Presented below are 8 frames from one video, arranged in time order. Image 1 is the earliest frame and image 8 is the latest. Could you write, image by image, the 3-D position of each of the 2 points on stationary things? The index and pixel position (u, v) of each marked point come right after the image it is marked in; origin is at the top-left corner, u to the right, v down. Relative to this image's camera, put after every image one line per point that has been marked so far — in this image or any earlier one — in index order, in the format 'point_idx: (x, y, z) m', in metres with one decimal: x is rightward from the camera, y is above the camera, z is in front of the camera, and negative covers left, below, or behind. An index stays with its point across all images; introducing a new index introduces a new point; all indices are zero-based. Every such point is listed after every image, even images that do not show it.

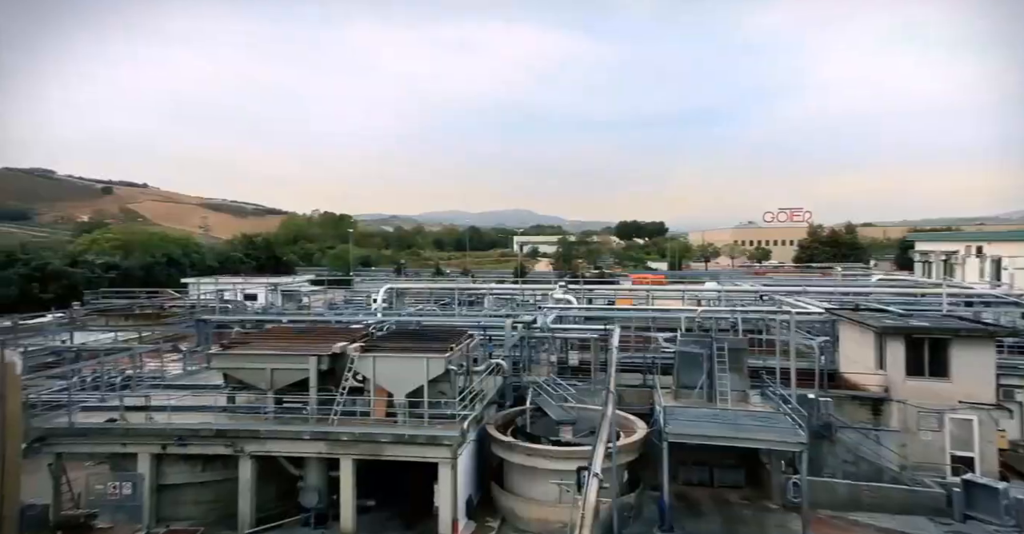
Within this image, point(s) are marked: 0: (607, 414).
0: (+1.2, -2.0, +8.7) m
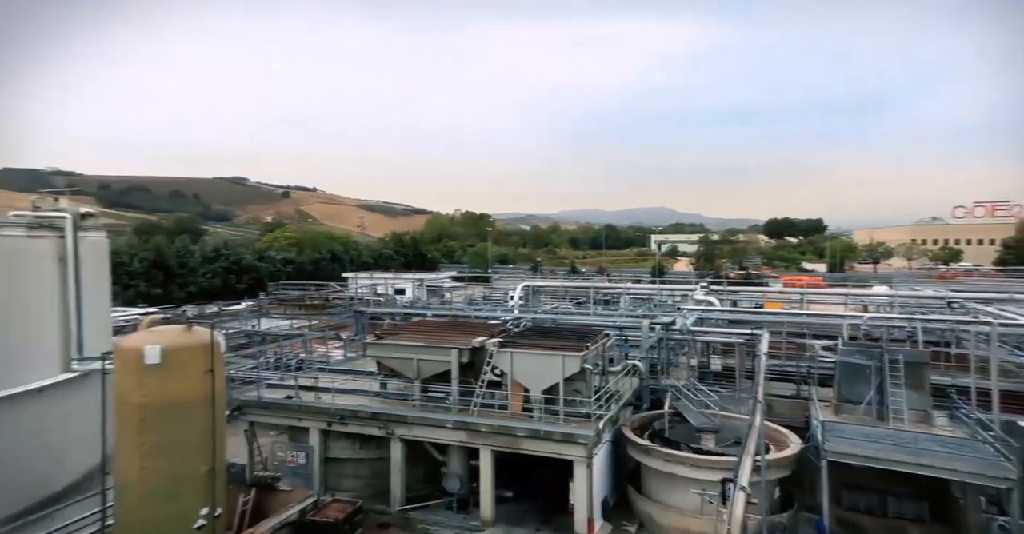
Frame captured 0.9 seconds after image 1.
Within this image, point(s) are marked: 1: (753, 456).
0: (+3.0, -2.0, +8.1) m
1: (+2.6, -2.0, +6.9) m
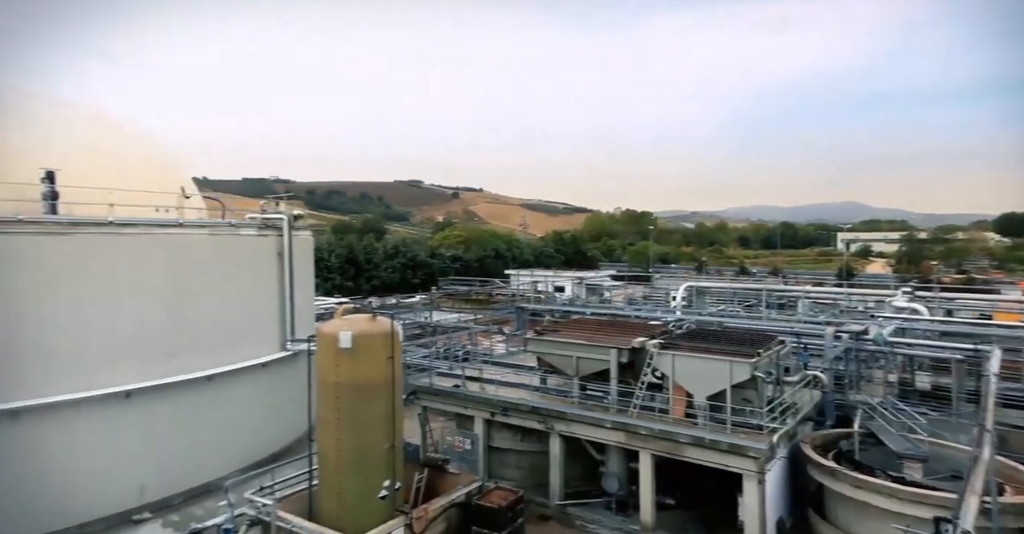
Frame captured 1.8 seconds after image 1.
0: (+4.9, -2.0, +6.6) m
1: (+4.2, -2.0, +5.6) m
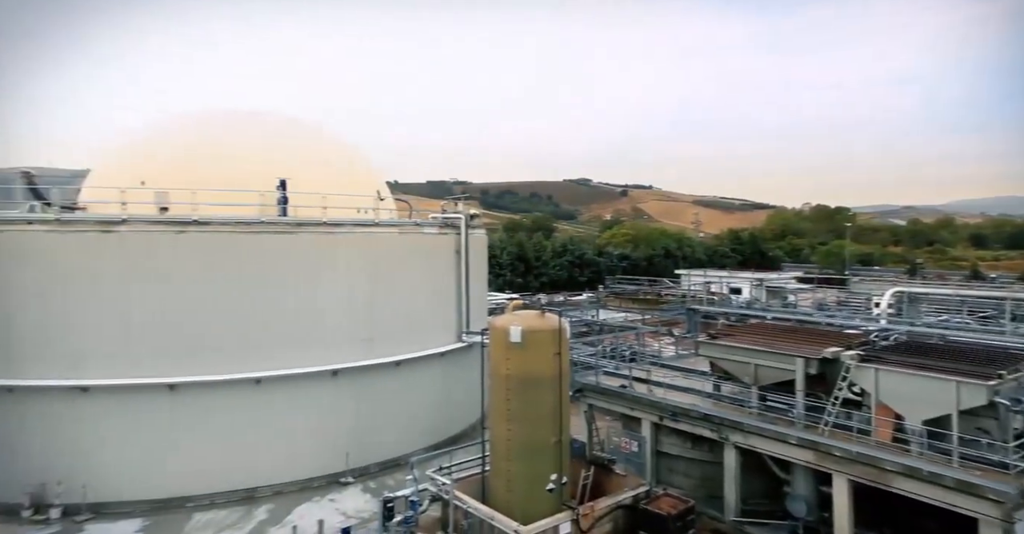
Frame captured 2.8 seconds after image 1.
0: (+6.7, -2.2, +3.5) m
1: (+5.8, -2.2, +2.7) m
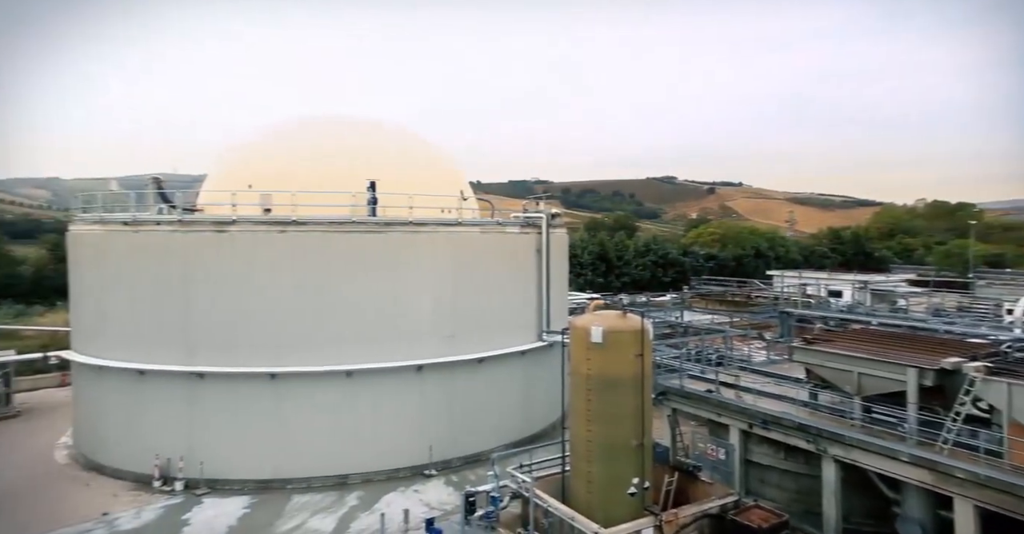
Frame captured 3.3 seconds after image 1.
0: (+7.5, -2.3, +0.8) m
1: (+6.4, -2.3, +0.1) m
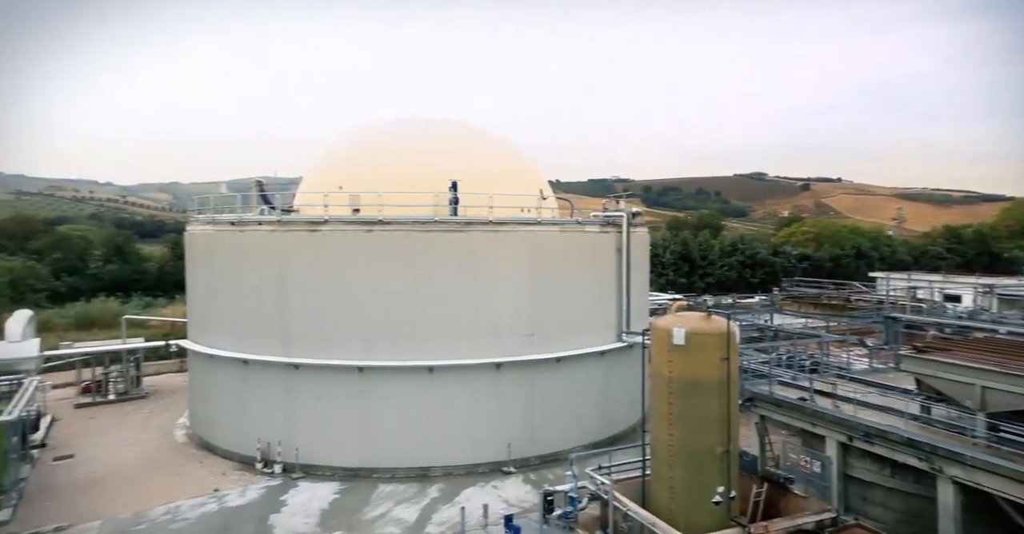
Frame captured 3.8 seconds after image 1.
0: (+8.0, -2.5, -3.3) m
1: (+6.9, -2.5, -3.9) m
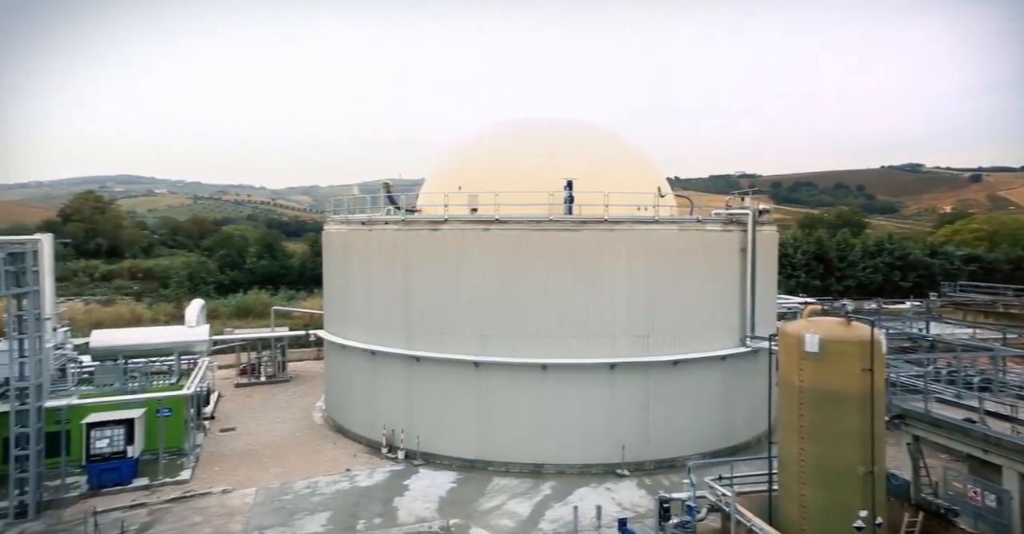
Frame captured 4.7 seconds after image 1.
0: (+8.5, -2.7, -14.1) m
1: (+7.3, -2.7, -14.5) m
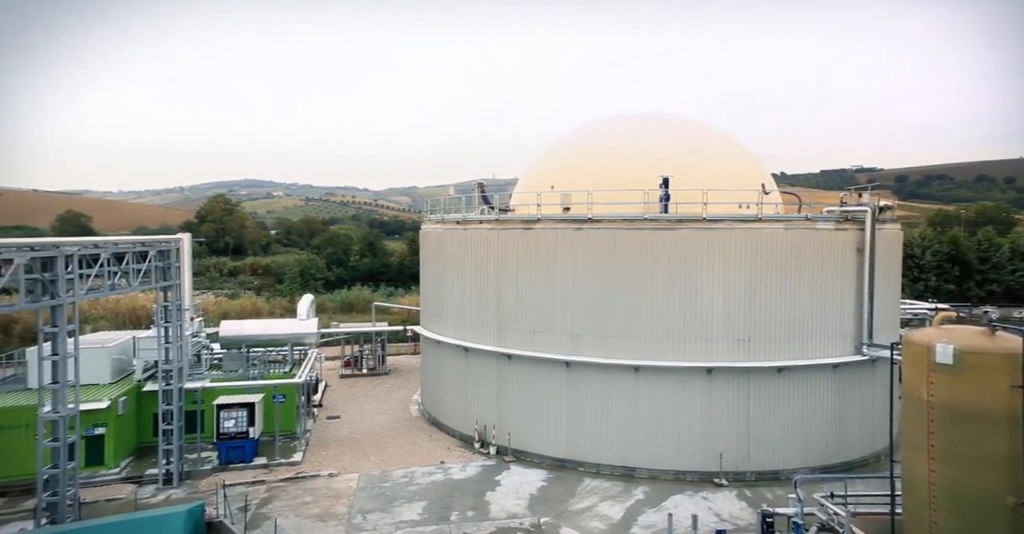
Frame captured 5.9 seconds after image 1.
0: (+9.5, -2.5, -28.9) m
1: (+8.3, -2.5, -29.1) m
